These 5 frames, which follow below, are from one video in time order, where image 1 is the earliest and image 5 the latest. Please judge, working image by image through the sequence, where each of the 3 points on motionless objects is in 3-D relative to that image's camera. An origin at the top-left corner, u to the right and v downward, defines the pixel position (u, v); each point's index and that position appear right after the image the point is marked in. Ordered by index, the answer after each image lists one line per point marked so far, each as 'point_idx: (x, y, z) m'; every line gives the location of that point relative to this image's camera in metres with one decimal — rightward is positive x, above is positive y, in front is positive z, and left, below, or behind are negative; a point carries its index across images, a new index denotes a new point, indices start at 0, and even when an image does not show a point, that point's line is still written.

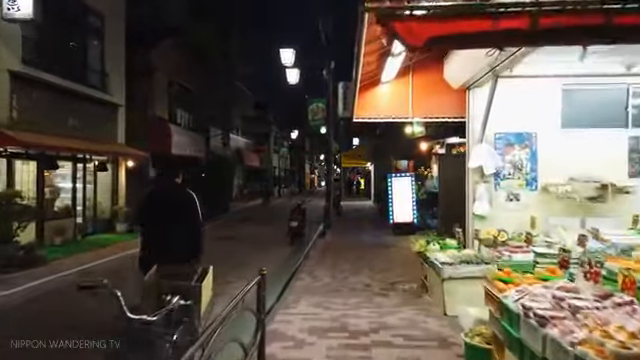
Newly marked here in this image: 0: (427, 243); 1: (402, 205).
0: (+2.3, -1.4, +10.1) m
1: (+3.5, -1.0, +19.9) m
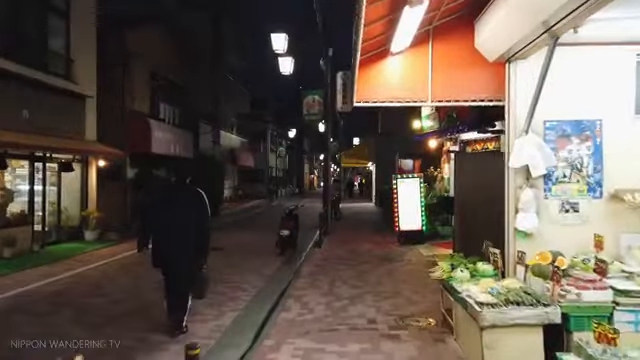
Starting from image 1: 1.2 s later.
0: (+2.2, -1.4, +7.6) m
1: (+3.4, -1.1, +17.4) m
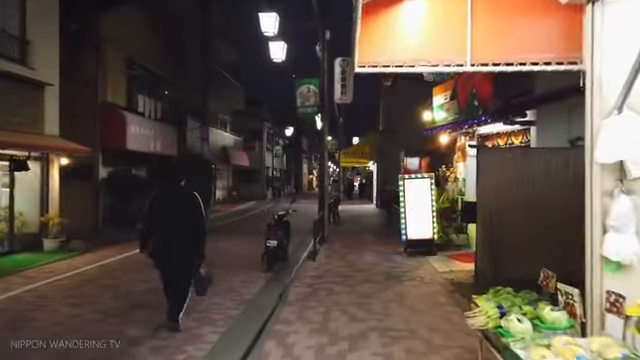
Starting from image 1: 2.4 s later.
0: (+2.0, -1.4, +5.1) m
1: (+3.2, -1.1, +14.9) m
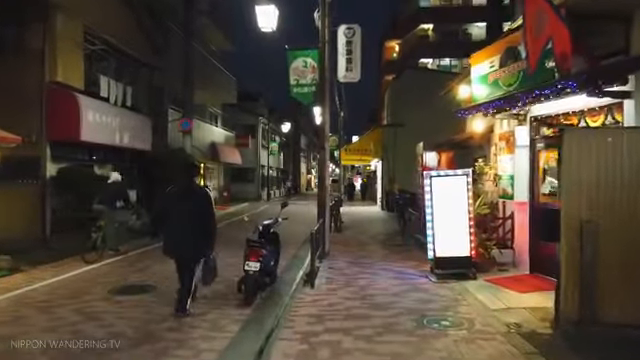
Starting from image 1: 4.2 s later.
0: (+2.0, -1.4, +1.3) m
1: (+3.2, -1.1, +11.1) m
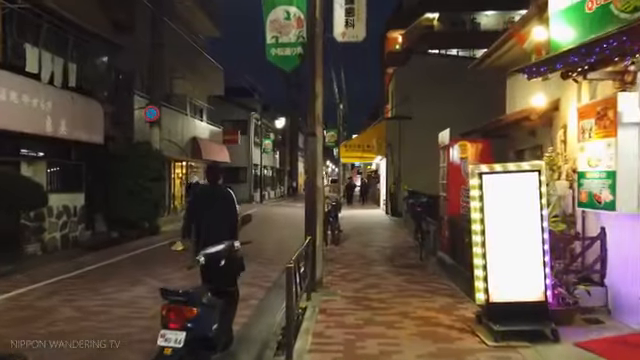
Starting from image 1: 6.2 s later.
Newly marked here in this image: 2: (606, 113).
0: (+1.8, -1.4, -2.9) m
1: (+2.9, -1.1, +6.9) m
2: (+4.5, +1.0, +7.3) m
